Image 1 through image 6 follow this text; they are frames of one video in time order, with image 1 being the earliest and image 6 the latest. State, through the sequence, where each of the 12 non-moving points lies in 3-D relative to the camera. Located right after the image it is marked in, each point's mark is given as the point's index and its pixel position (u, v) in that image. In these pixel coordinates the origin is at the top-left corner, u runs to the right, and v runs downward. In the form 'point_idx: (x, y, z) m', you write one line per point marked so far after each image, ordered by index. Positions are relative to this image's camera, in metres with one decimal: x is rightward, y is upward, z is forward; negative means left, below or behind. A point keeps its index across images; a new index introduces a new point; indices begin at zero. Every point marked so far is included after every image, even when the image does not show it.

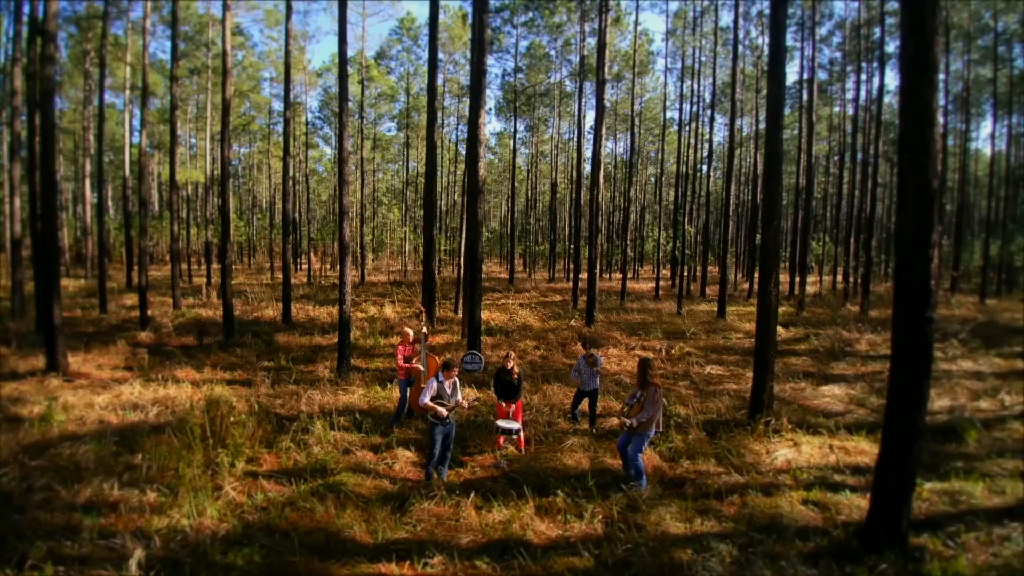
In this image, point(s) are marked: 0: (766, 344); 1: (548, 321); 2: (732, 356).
0: (+2.8, -0.6, +6.7) m
1: (+0.9, -0.8, +15.3) m
2: (+3.9, -1.2, +11.2) m
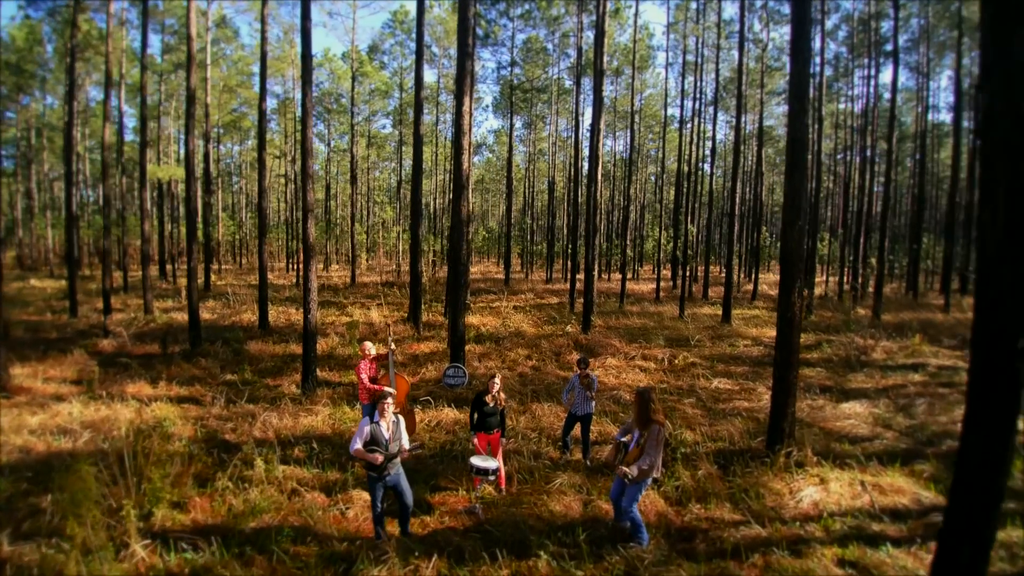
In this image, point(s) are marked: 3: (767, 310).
0: (+2.6, -0.7, +5.8) m
1: (+0.7, -0.9, +14.4) m
2: (+3.8, -1.3, +10.3) m
3: (+8.2, -0.7, +20.0) m
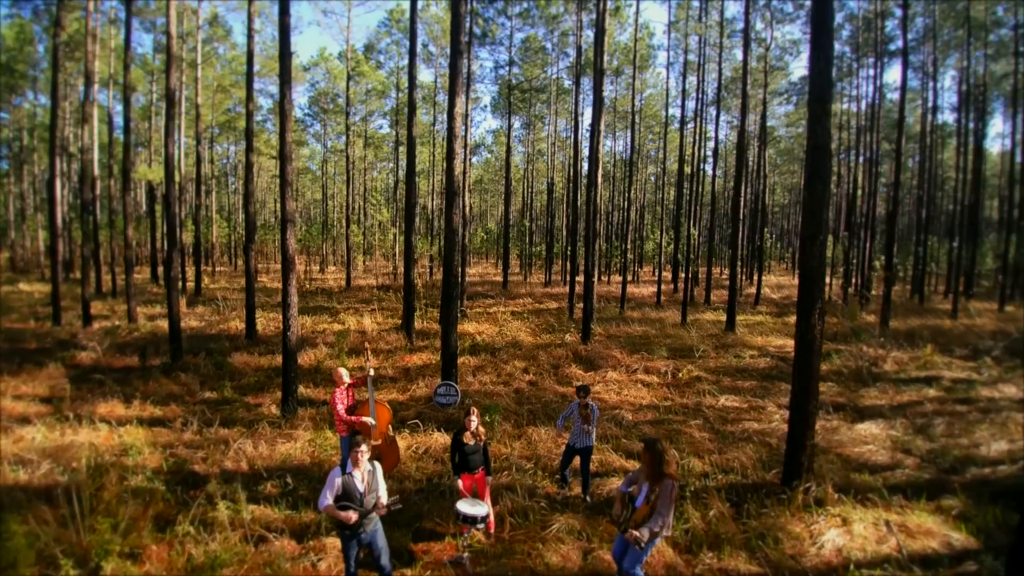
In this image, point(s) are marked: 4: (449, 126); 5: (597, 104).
0: (+2.5, -0.9, +5.4) m
1: (+0.7, -1.1, +13.9) m
2: (+3.7, -1.5, +9.8) m
3: (+8.1, -0.8, +19.5) m
4: (-0.9, +2.2, +8.6) m
5: (+1.9, +4.1, +13.9) m
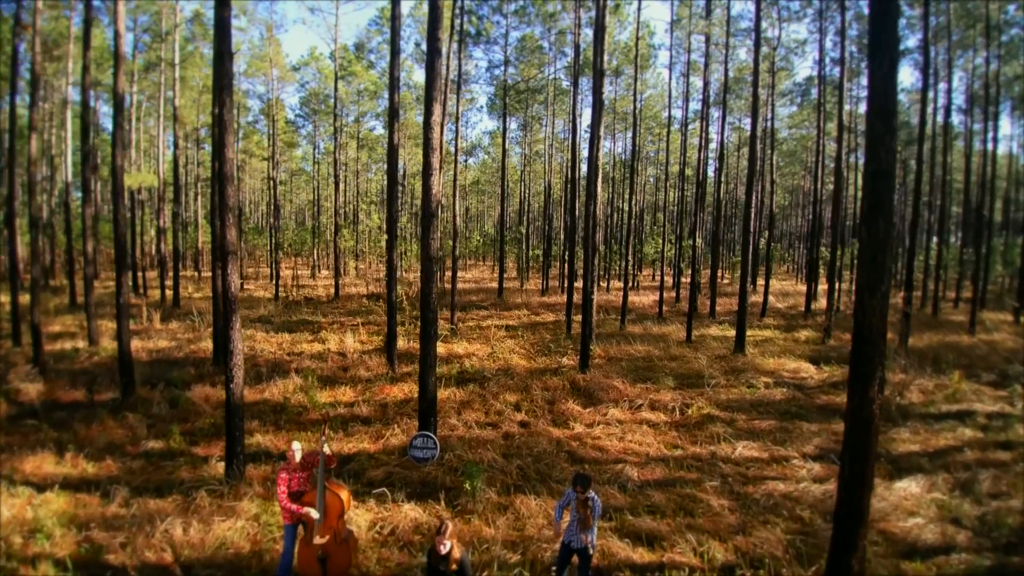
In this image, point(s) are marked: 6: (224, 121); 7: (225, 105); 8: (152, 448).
0: (+2.4, -1.3, +4.3) m
1: (+0.5, -1.5, +12.8) m
2: (+3.6, -1.9, +8.7) m
3: (+7.9, -1.2, +18.4) m
4: (-1.0, +1.8, +7.5) m
5: (+1.7, +3.7, +12.8) m
6: (-2.8, +1.6, +5.9) m
7: (-2.8, +1.8, +6.0) m
8: (-4.4, -1.9, +7.7) m
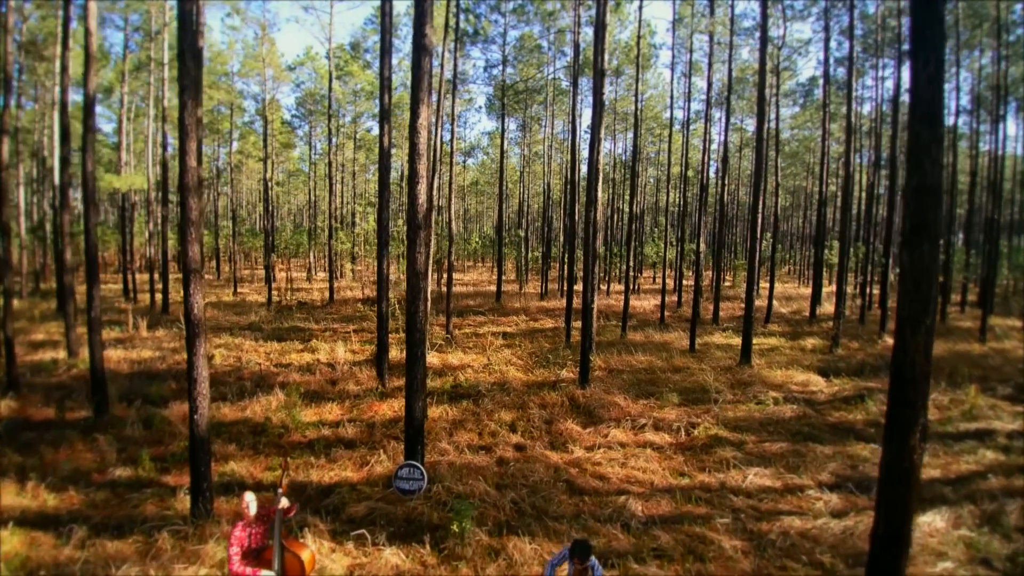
0: (+2.3, -1.5, +3.8) m
1: (+0.4, -1.6, +12.3) m
2: (+3.5, -2.1, +8.2) m
3: (+7.9, -1.4, +17.9) m
4: (-1.1, +1.6, +7.0) m
5: (+1.7, +3.5, +12.3) m
6: (-2.8, +1.4, +5.4) m
7: (-2.9, +1.6, +5.5) m
8: (-4.5, -2.1, +7.1) m
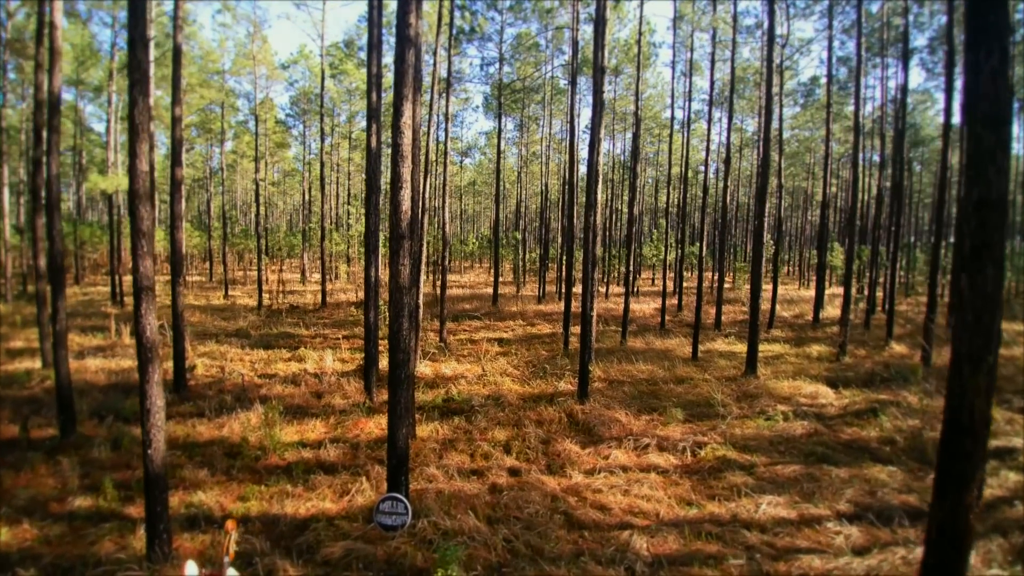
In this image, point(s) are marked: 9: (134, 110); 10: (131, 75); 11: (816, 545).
0: (+2.3, -1.6, +3.2) m
1: (+0.3, -1.8, +11.8) m
2: (+3.4, -2.2, +7.7) m
3: (+7.7, -1.6, +17.4) m
4: (-1.2, +1.5, +6.4) m
5: (+1.6, +3.4, +11.7) m
6: (-2.9, +1.3, +4.8) m
7: (-2.9, +1.4, +4.9) m
8: (-4.6, -2.3, +6.6) m
9: (-2.9, +1.4, +4.9) m
10: (-2.9, +1.6, +4.8) m
11: (+2.8, -2.4, +5.8) m
